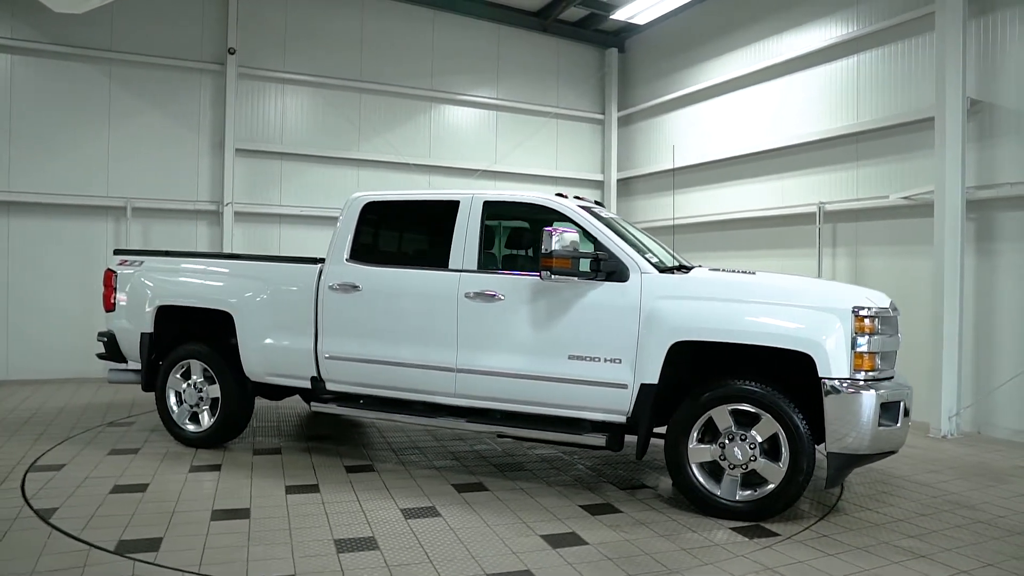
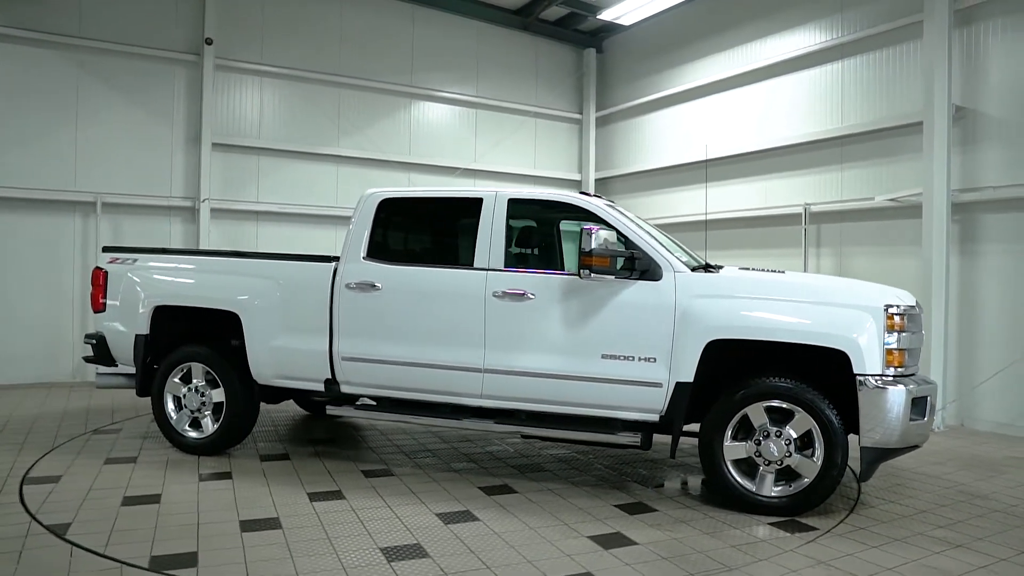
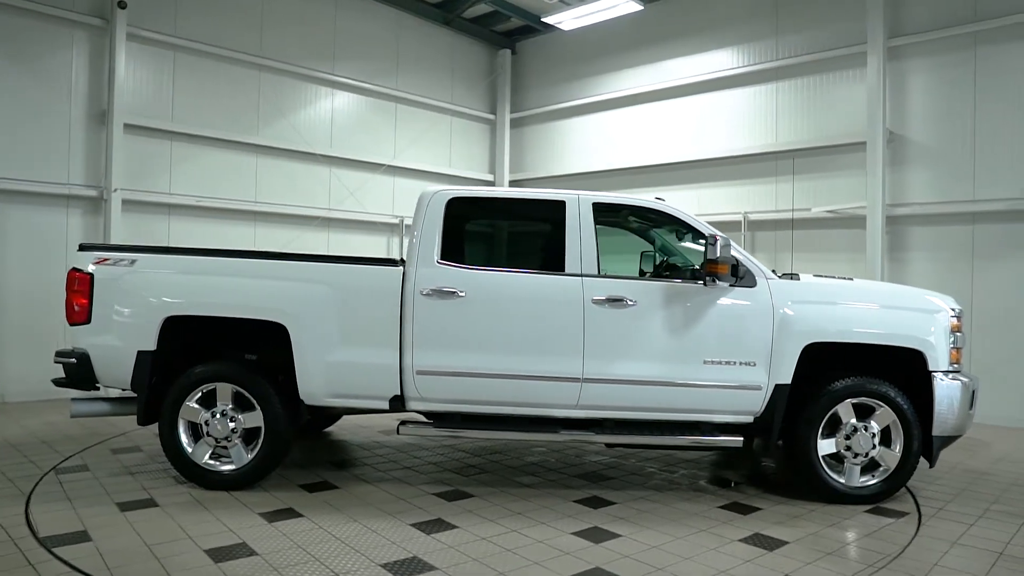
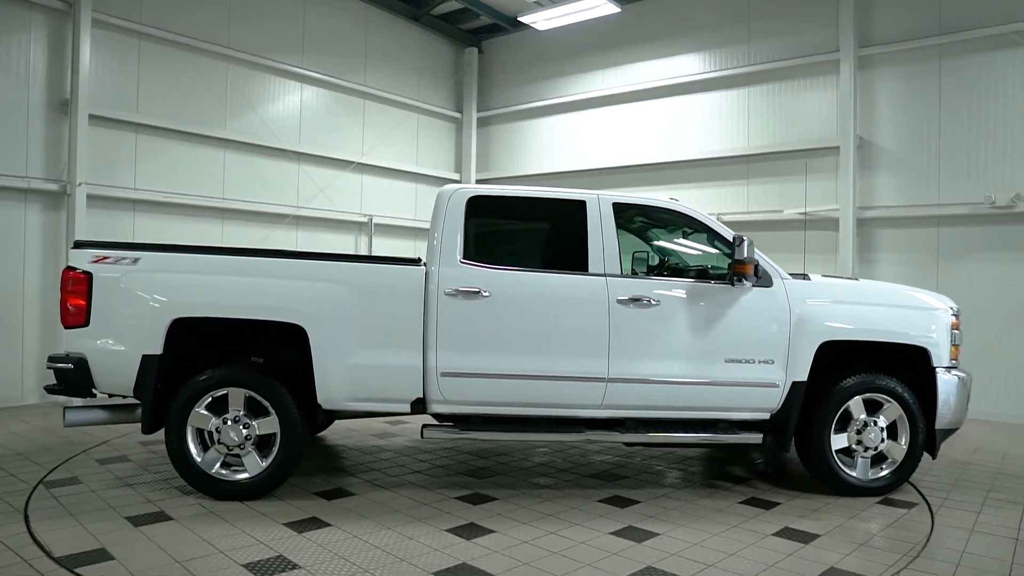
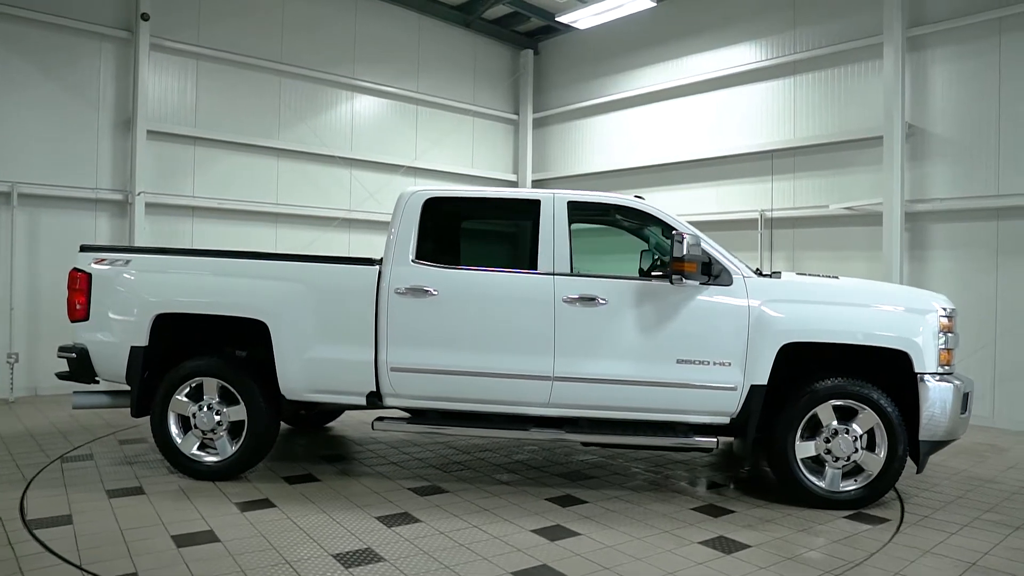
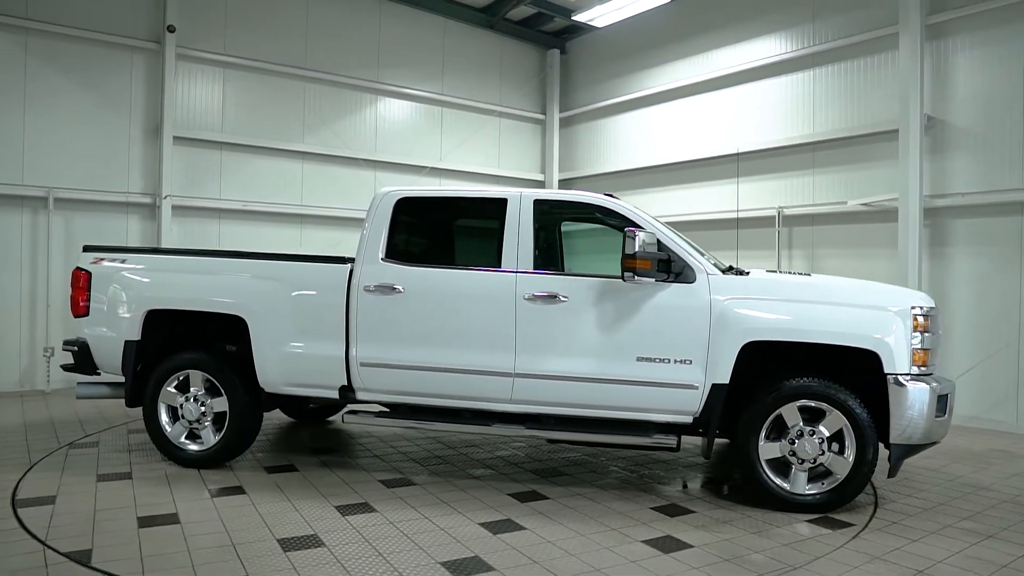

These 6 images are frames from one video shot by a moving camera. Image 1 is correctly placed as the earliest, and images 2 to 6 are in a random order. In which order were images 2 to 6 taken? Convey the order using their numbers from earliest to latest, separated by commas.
2, 6, 5, 3, 4
